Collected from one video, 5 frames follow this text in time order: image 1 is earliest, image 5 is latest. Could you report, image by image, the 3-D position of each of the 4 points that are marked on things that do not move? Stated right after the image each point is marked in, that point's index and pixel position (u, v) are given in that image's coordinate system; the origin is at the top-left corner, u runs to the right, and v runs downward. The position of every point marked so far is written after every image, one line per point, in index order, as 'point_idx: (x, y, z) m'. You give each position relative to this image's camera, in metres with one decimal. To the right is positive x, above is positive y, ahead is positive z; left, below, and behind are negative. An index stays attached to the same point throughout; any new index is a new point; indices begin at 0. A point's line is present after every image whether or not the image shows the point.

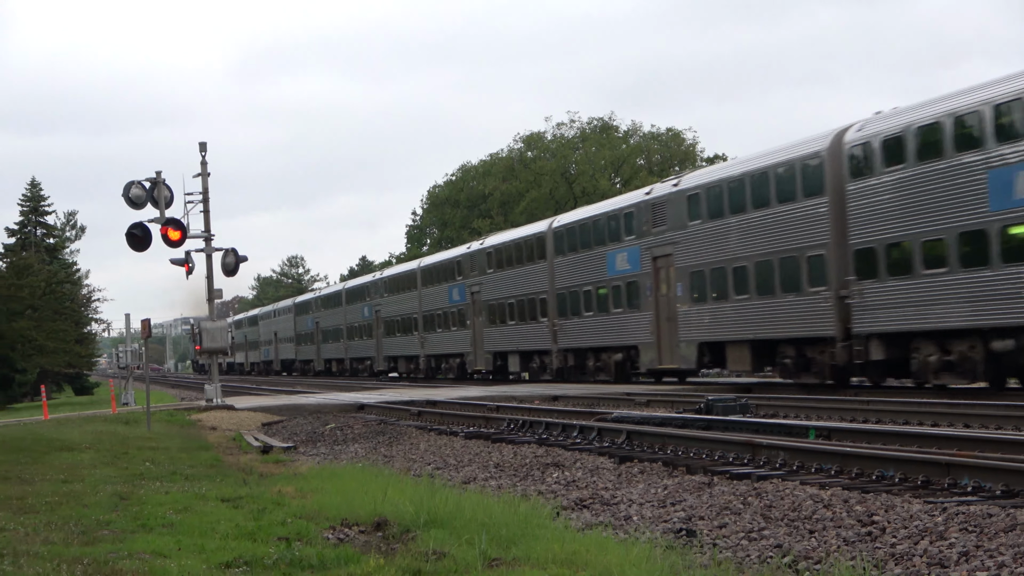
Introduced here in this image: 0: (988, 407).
0: (+5.0, -1.2, +10.7) m
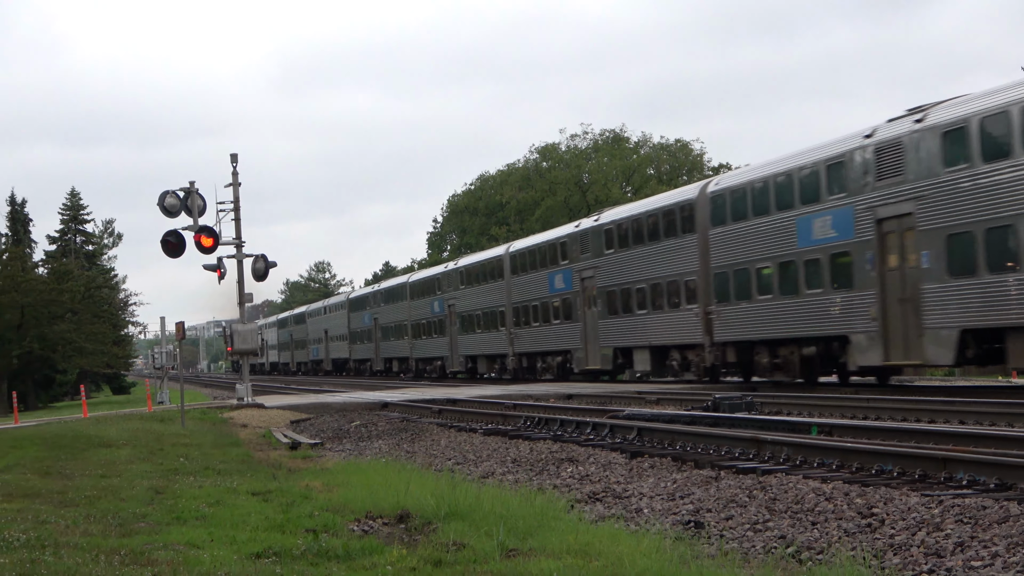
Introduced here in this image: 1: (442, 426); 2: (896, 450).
0: (+5.1, -1.3, +11.1) m
1: (-1.0, -2.1, +16.1) m
2: (+3.7, -1.5, +9.6) m
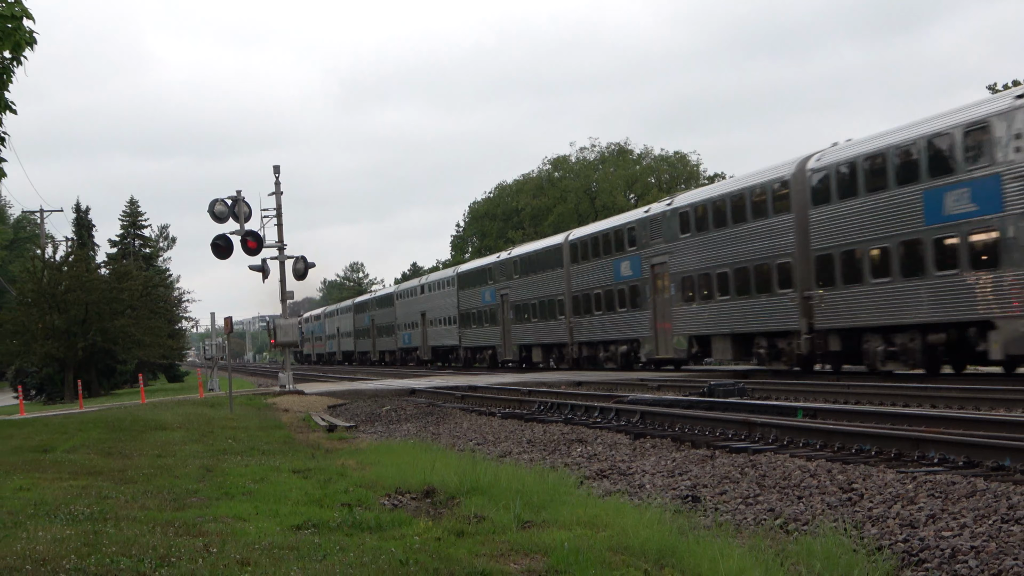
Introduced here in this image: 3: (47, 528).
0: (+5.3, -1.2, +12.0) m
1: (-0.9, -2.1, +17.0) m
2: (+3.8, -1.5, +10.5) m
3: (-4.2, -2.2, +8.9) m
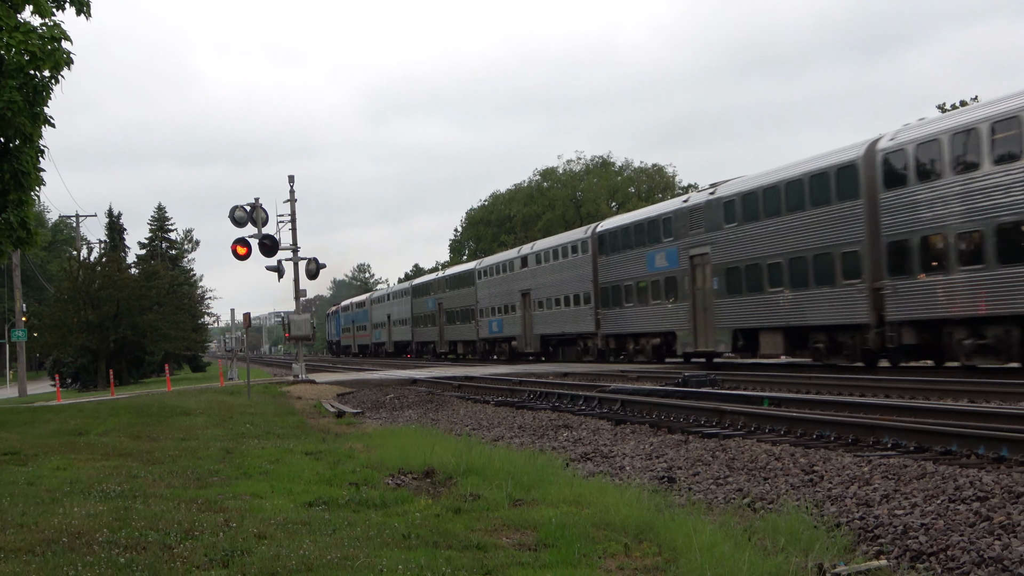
0: (+5.2, -1.2, +12.9) m
1: (-0.9, -2.0, +18.0) m
2: (+3.7, -1.5, +11.4) m
3: (-4.2, -2.1, +9.9) m
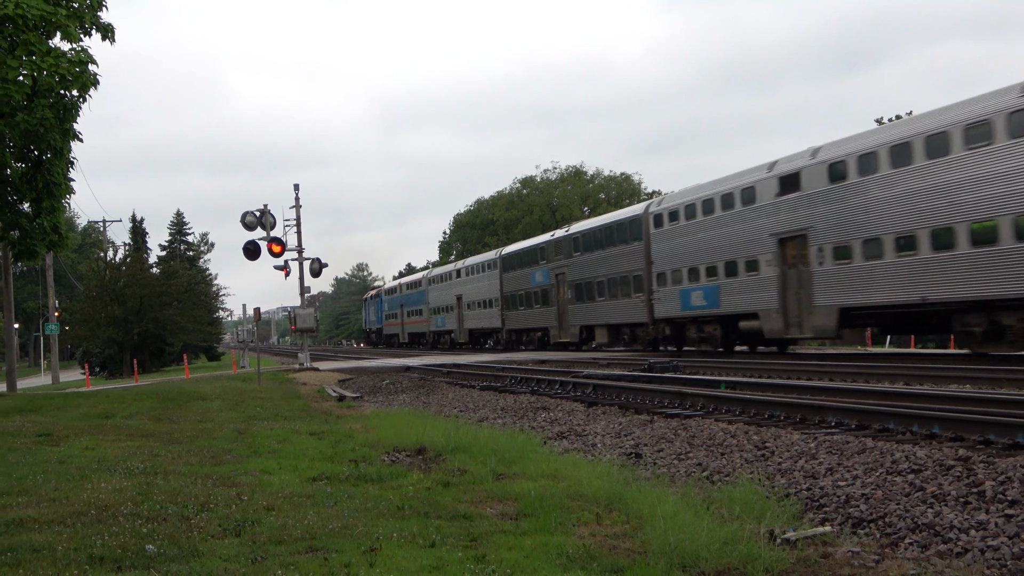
0: (+5.0, -1.1, +14.1) m
1: (-1.2, -1.9, +19.1) m
2: (+3.5, -1.4, +12.7) m
3: (-4.4, -2.1, +11.0) m
